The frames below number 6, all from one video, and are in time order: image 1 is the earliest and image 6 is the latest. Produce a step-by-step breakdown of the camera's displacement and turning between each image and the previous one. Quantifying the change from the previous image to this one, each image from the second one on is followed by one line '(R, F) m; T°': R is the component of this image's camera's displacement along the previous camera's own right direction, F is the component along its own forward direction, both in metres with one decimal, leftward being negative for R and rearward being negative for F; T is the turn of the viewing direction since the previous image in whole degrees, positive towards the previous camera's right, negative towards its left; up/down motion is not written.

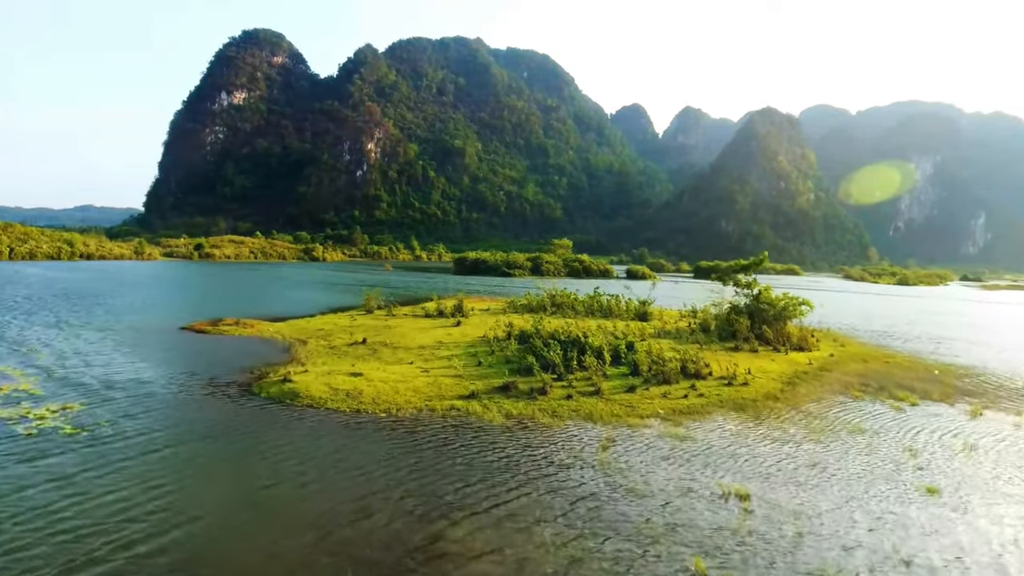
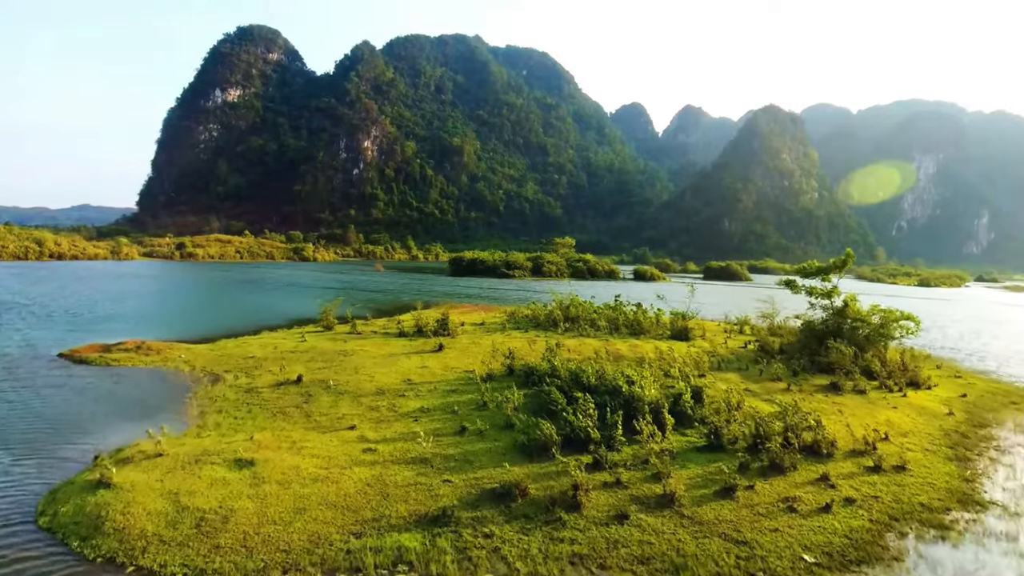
(-0.1, +6.6) m; 0°
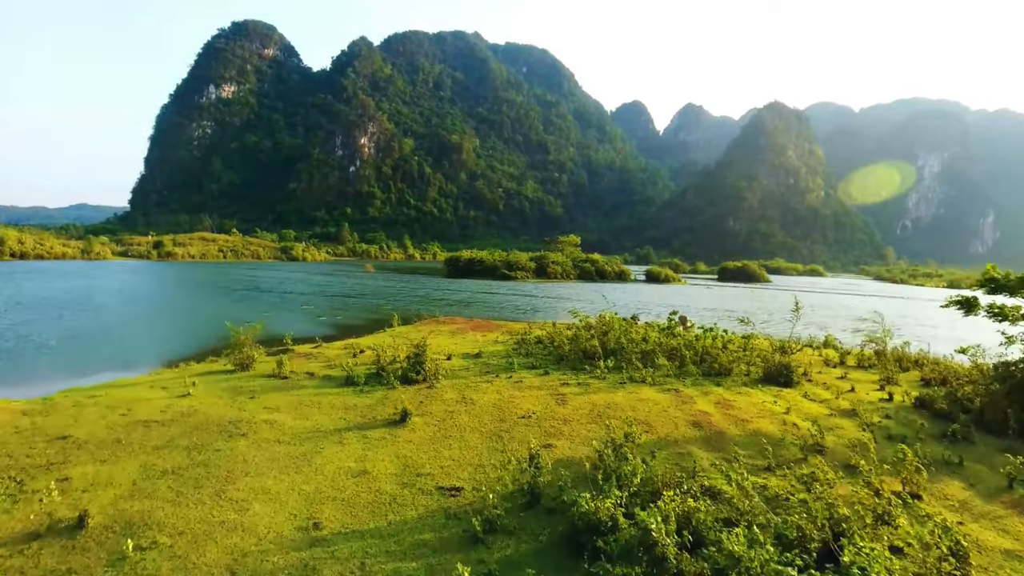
(-0.3, +7.7) m; 0°
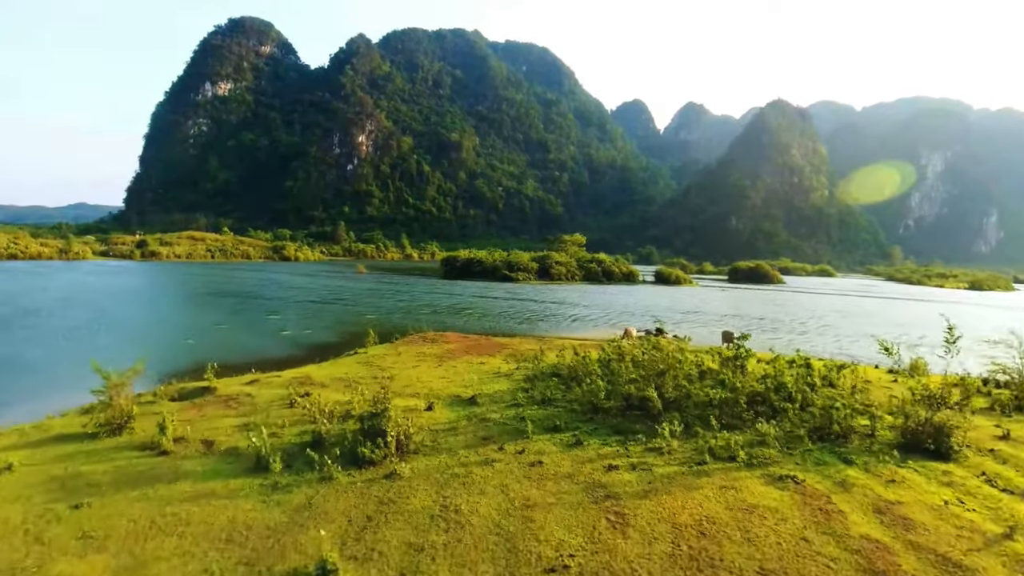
(-0.2, +5.1) m; 0°
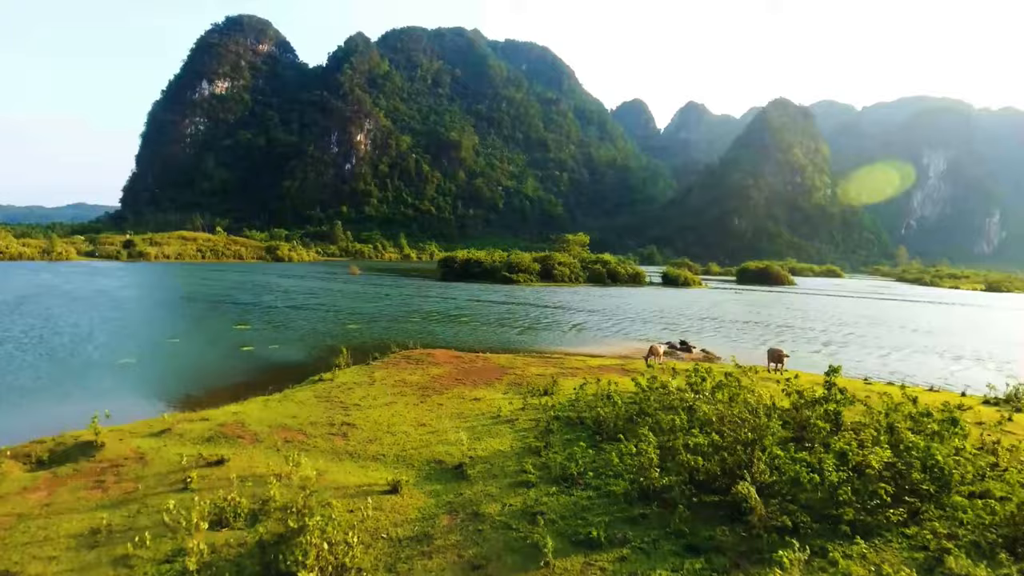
(-0.1, +3.7) m; 0°
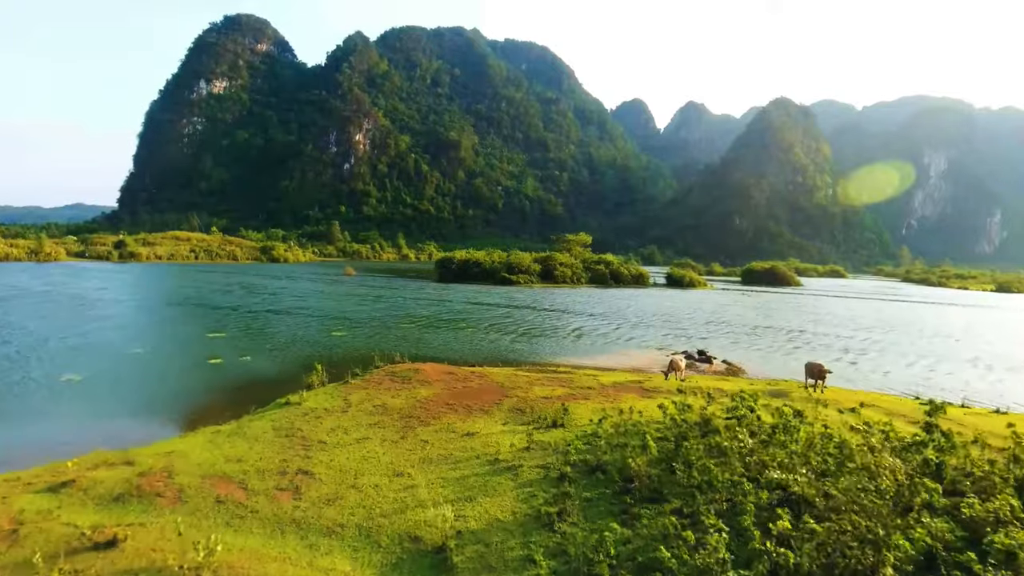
(0.0, +2.3) m; 0°
